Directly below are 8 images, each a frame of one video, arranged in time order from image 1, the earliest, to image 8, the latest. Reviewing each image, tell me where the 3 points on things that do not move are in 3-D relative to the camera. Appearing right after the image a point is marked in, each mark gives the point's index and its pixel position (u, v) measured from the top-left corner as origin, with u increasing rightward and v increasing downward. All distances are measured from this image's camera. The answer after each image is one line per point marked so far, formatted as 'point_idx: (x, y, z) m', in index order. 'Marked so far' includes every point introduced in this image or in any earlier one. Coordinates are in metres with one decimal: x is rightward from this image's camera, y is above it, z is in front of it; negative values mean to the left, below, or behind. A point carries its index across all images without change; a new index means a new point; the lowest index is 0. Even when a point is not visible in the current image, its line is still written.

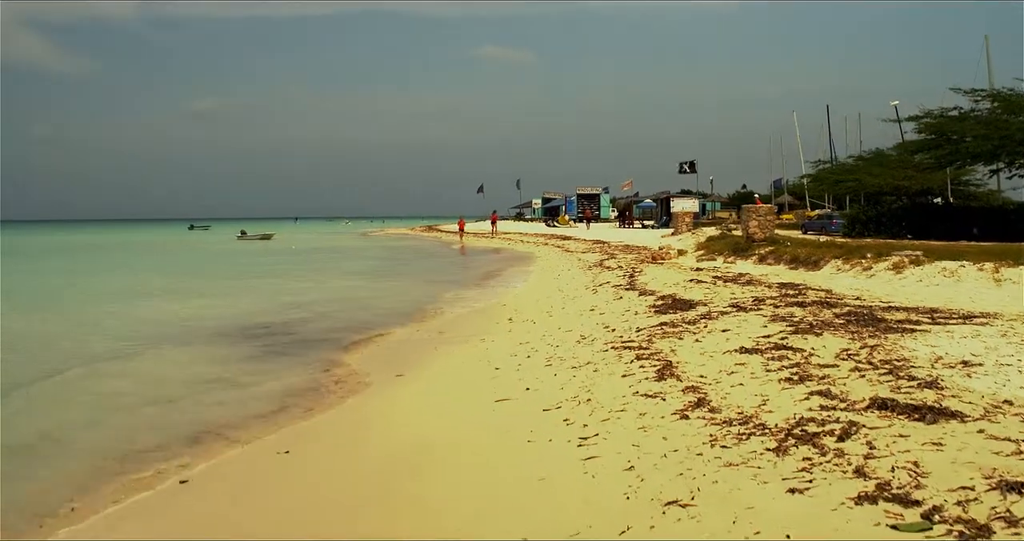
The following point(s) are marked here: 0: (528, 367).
0: (+0.2, -1.3, +9.4) m
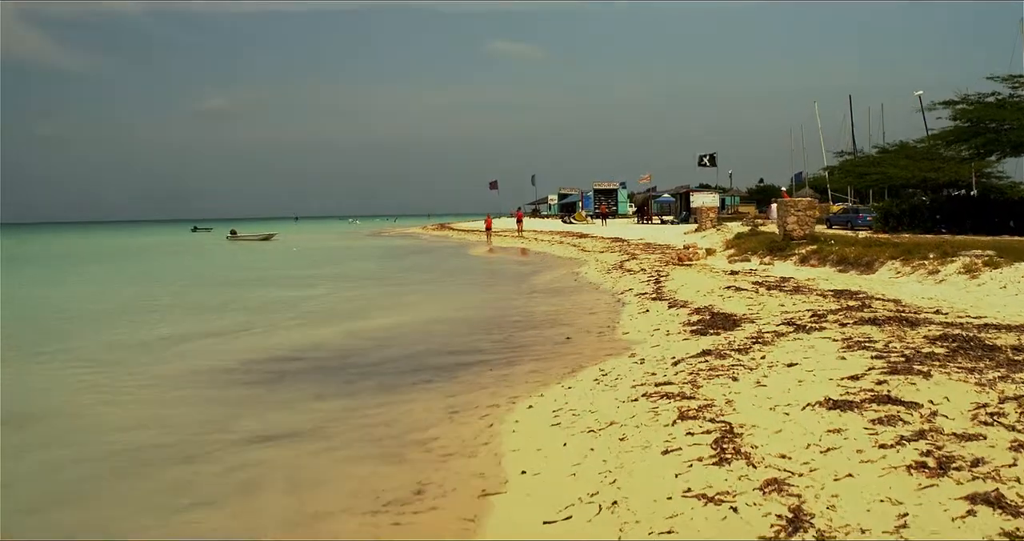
0: (+0.2, -1.6, +7.0) m
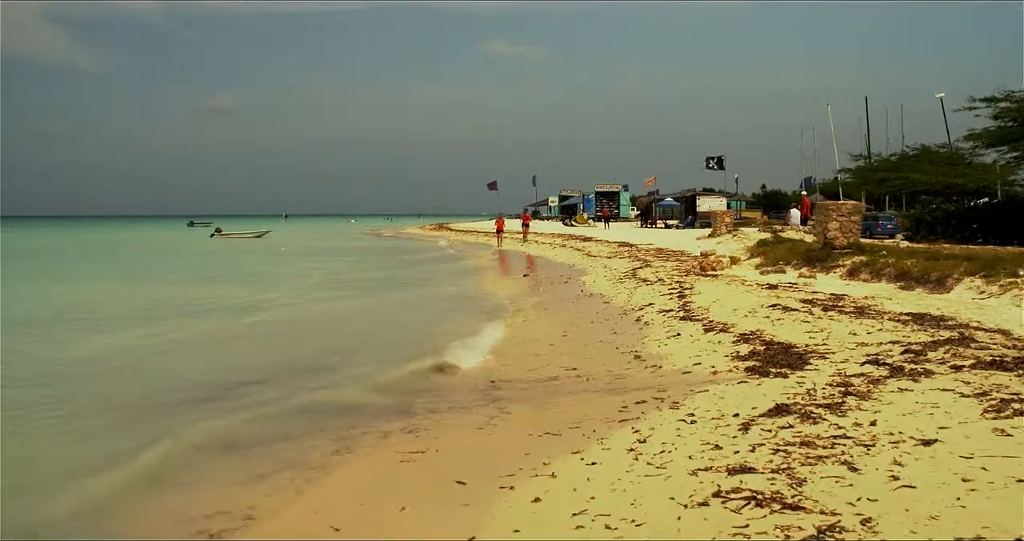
0: (+0.2, -1.7, +4.4) m
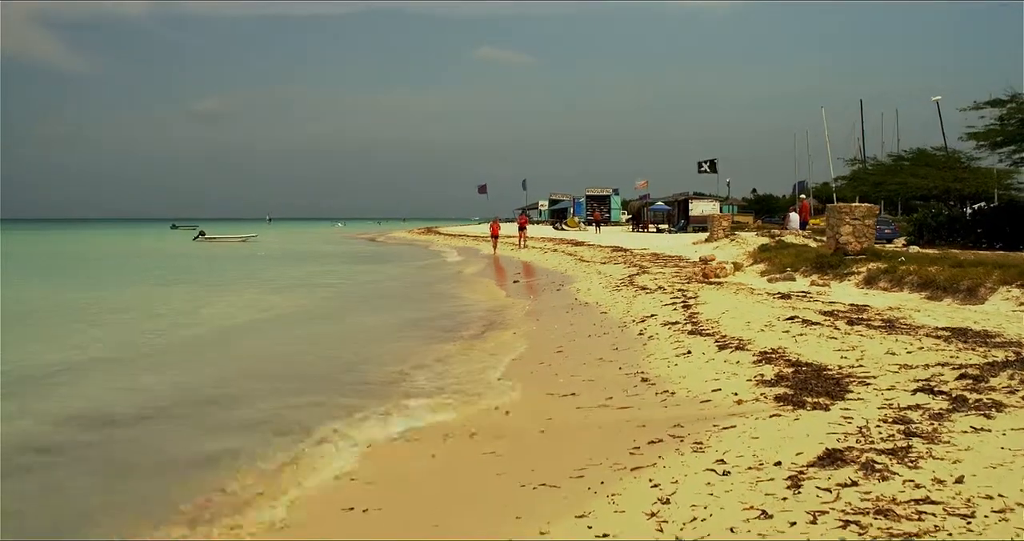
0: (+0.1, -1.8, +3.1) m
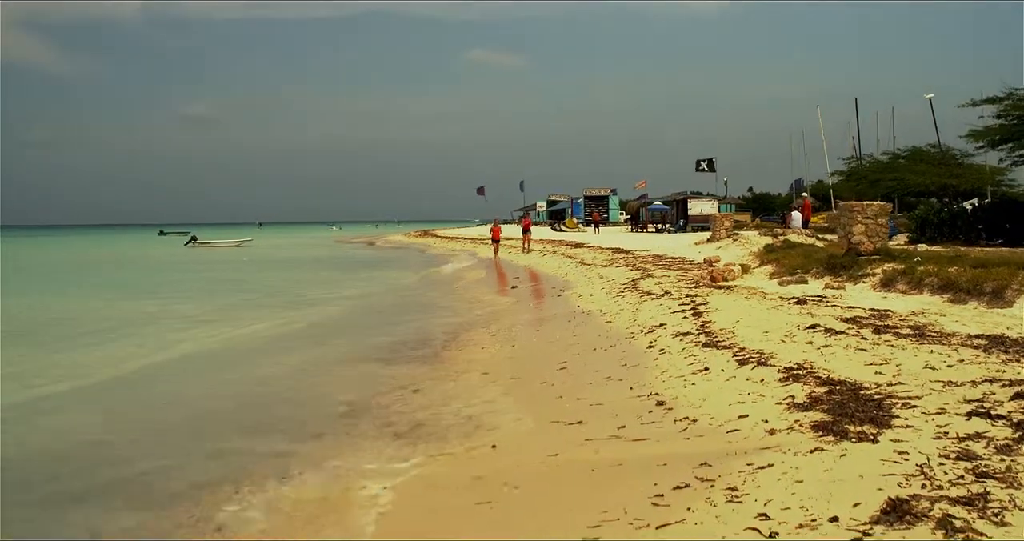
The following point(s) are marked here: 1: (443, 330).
0: (+0.1, -1.9, +2.3) m
1: (-1.5, -1.3, +14.7) m
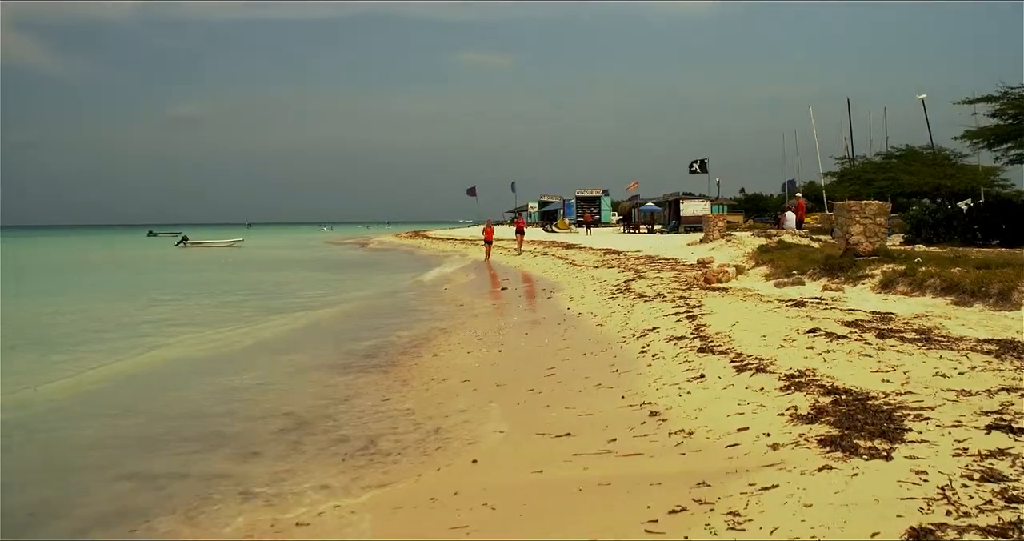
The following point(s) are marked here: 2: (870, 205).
0: (0.0, -1.9, +1.8) m
1: (-1.7, -1.3, +14.1) m
2: (+8.3, +1.5, +15.9) m
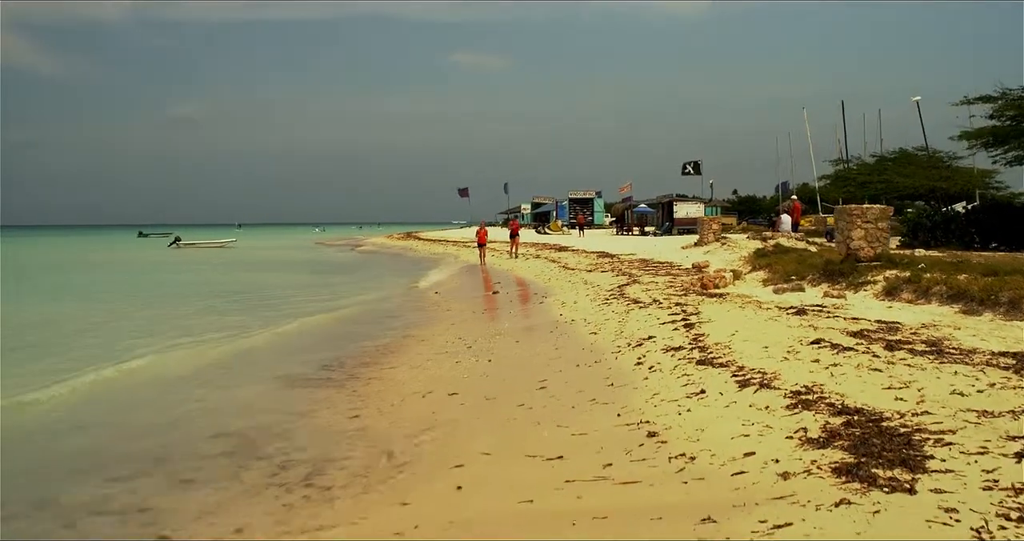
0: (-0.1, -2.0, +1.3) m
1: (-1.9, -1.4, +13.6) m
2: (+8.1, +1.4, +15.5) m
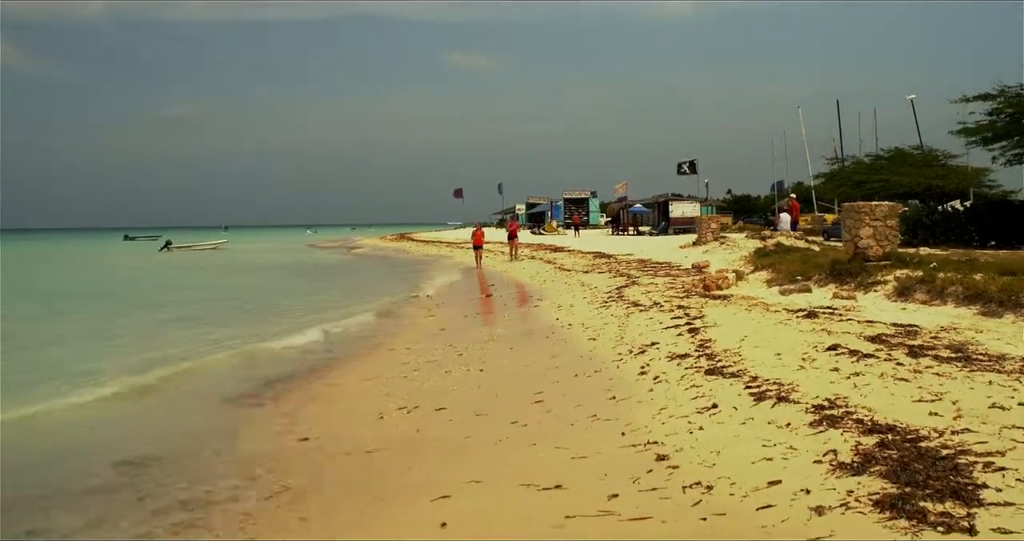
0: (-0.1, -2.1, +0.6) m
1: (-2.0, -1.5, +12.9) m
2: (+8.0, +1.4, +14.9) m
